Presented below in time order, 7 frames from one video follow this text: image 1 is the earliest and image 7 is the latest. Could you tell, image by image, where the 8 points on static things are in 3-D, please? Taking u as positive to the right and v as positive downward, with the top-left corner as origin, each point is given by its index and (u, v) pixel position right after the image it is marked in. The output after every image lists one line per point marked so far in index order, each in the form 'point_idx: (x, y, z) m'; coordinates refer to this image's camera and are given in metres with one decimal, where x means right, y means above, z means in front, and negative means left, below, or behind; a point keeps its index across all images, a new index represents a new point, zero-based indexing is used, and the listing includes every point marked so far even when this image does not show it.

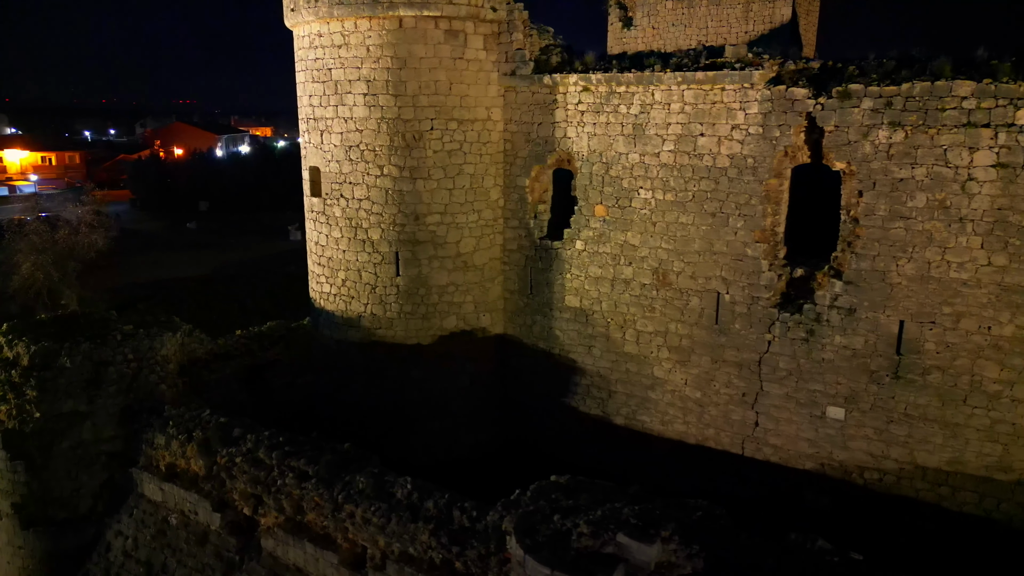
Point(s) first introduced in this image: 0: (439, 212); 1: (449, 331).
0: (-0.7, +0.7, +7.5) m
1: (-0.6, -0.4, +7.8) m
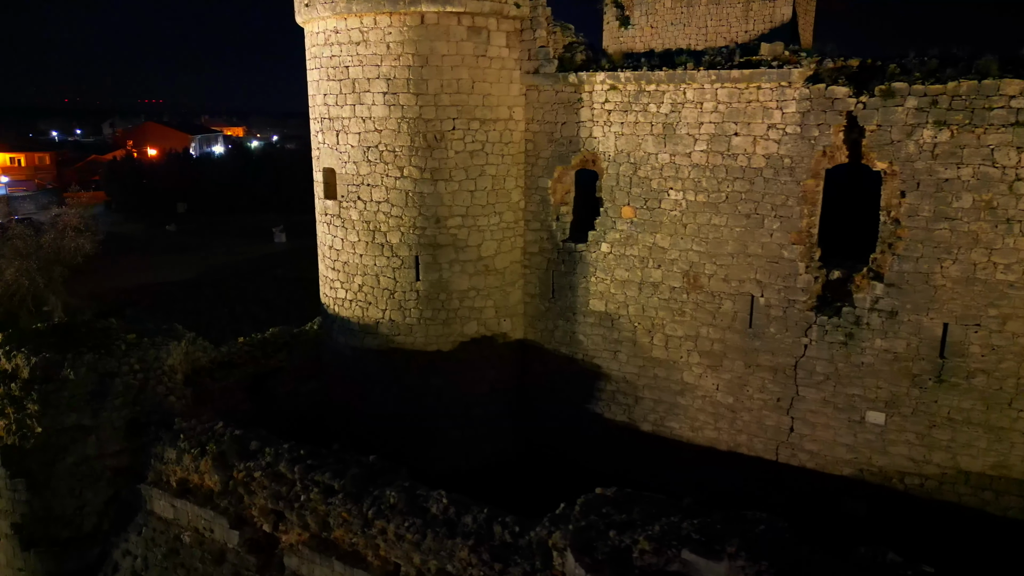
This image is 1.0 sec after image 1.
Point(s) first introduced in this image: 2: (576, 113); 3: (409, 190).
0: (-0.5, +0.7, +7.3) m
1: (-0.4, -0.5, +7.6) m
2: (+0.6, +1.6, +7.2) m
3: (-0.9, +0.9, +7.2) m
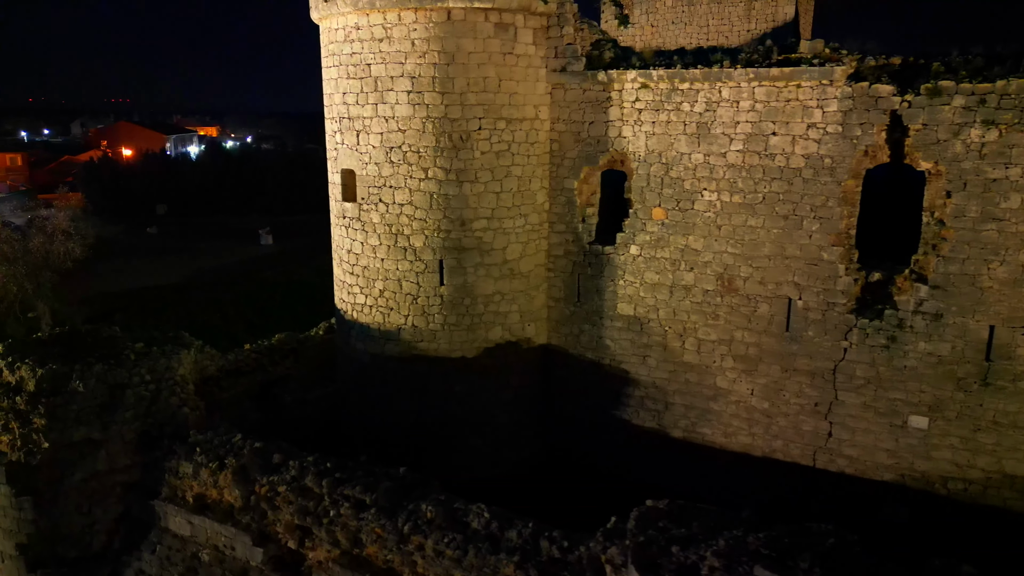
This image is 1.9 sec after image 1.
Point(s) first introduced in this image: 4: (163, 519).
0: (-0.2, +0.6, +7.1) m
1: (-0.2, -0.5, +7.4) m
2: (+0.8, +1.5, +7.0) m
3: (-0.7, +0.8, +6.9) m
4: (-3.0, -2.0, +6.8) m
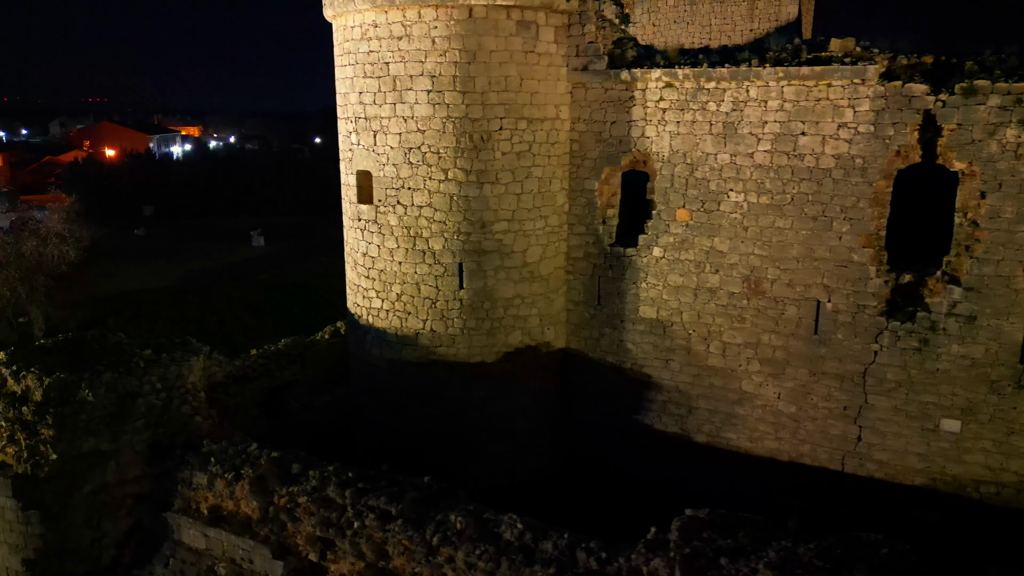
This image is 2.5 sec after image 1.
0: (0.0, +0.6, +6.9) m
1: (0.0, -0.5, +7.2) m
2: (+1.0, +1.5, +6.8) m
3: (-0.5, +0.8, +6.8) m
4: (-2.8, -2.0, +6.6) m
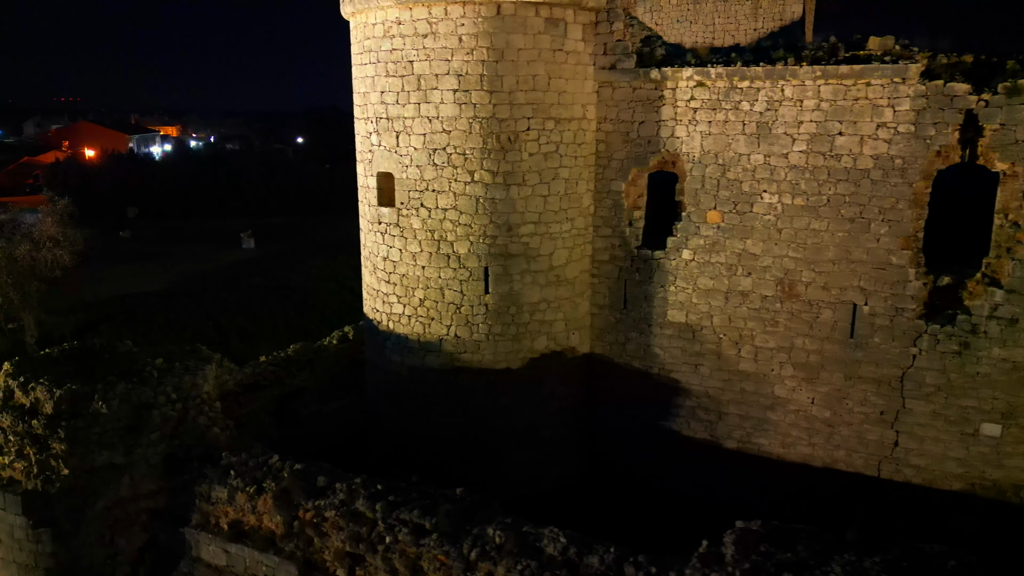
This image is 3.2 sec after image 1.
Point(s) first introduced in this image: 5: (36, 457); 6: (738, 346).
0: (+0.2, +0.6, +6.7) m
1: (+0.2, -0.6, +7.1) m
2: (+1.2, +1.5, +6.7) m
3: (-0.3, +0.8, +6.6) m
4: (-2.5, -2.1, +6.4) m
5: (-3.7, -1.3, +6.2) m
6: (+1.9, -0.5, +6.8) m
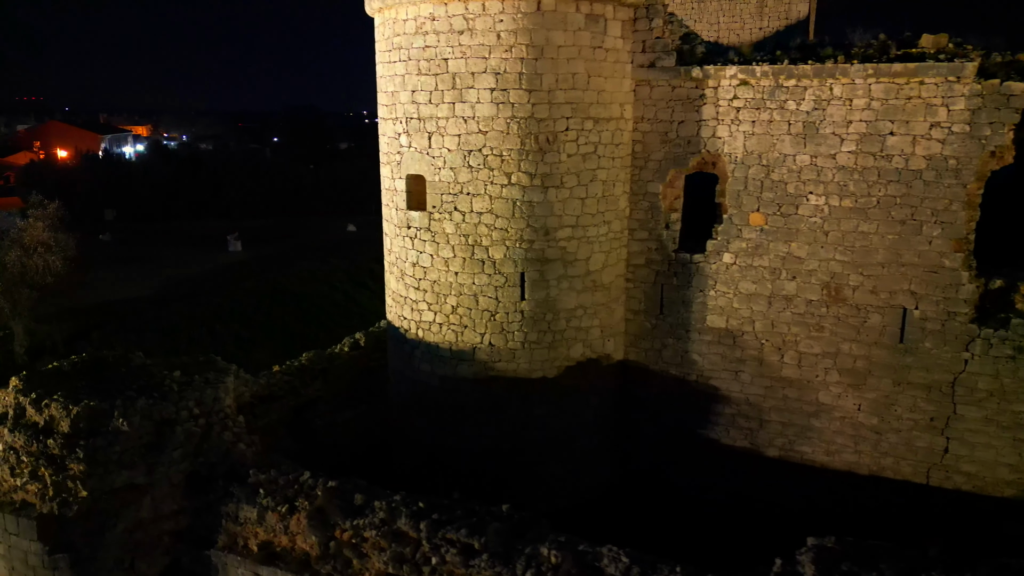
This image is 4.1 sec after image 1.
0: (+0.5, +0.5, +6.5) m
1: (+0.5, -0.6, +6.8) m
2: (+1.5, +1.4, +6.5) m
3: (0.0, +0.7, +6.3) m
4: (-2.2, -2.1, +6.1) m
5: (-3.3, -1.4, +5.8) m
6: (+2.2, -0.5, +6.6) m
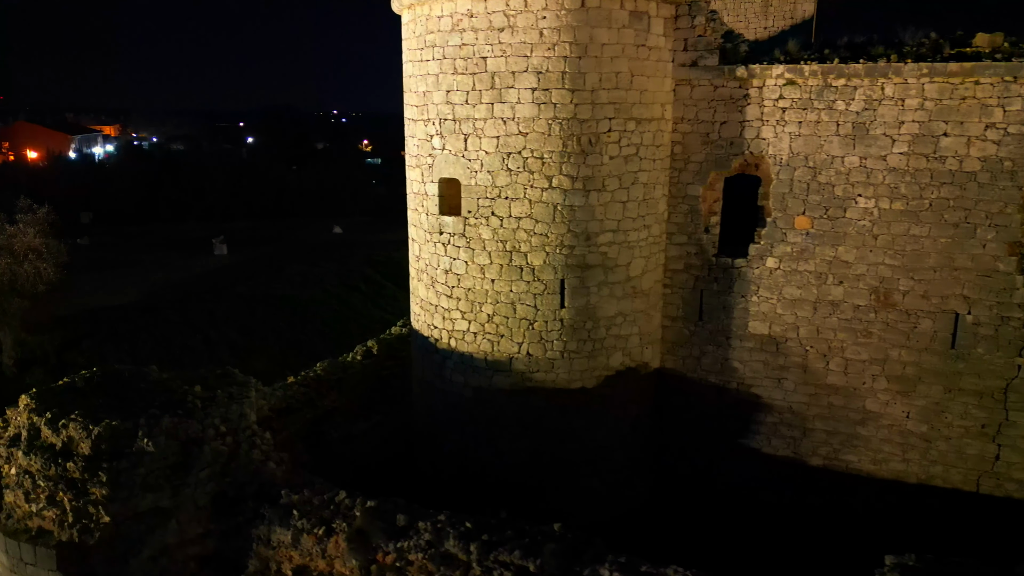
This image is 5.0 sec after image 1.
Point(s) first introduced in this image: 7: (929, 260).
0: (+0.8, +0.5, +6.3) m
1: (+0.8, -0.7, +6.6) m
2: (+1.8, +1.4, +6.3) m
3: (+0.3, +0.6, +6.1) m
4: (-1.9, -2.2, +5.7) m
5: (-3.0, -1.5, +5.5) m
6: (+2.5, -0.6, +6.4) m
7: (+3.1, +0.2, +6.0) m
